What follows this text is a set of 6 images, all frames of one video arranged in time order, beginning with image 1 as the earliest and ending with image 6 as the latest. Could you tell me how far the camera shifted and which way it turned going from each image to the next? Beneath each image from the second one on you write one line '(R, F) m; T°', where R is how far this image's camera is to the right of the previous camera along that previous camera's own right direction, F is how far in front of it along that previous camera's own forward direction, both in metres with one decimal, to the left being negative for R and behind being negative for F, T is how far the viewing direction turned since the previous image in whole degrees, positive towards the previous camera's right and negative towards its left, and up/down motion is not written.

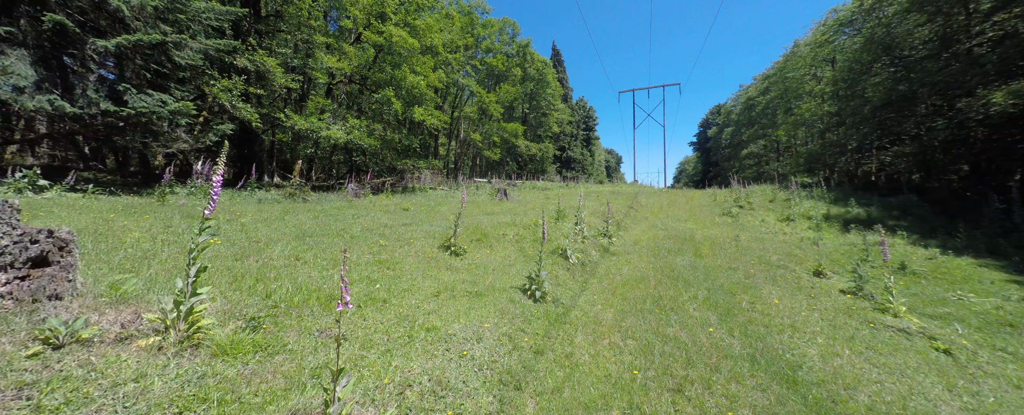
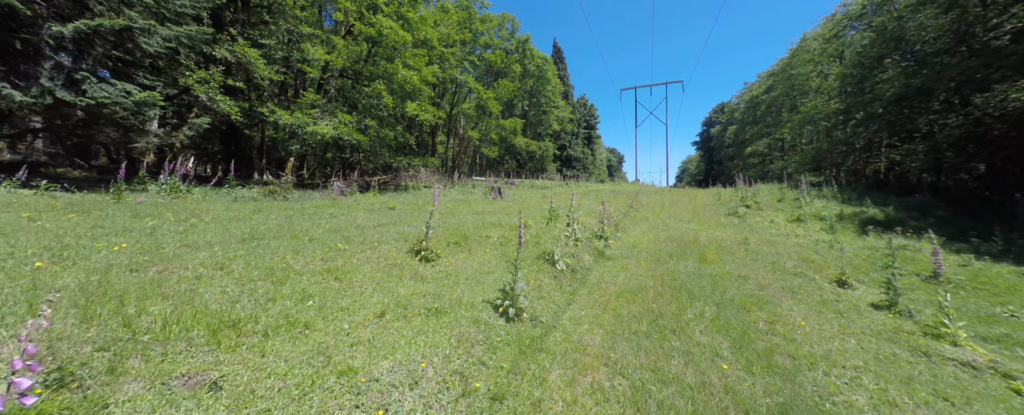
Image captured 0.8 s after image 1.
(+0.4, +0.8) m; 0°
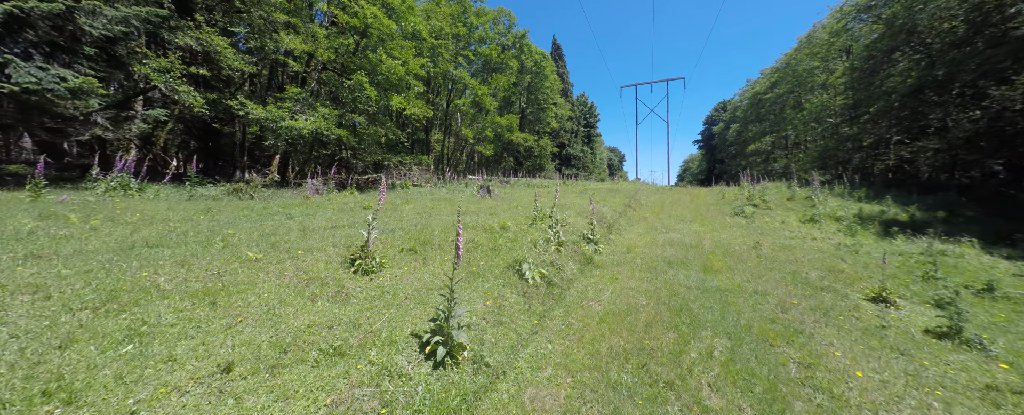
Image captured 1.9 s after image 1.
(+0.5, +1.1) m; 0°
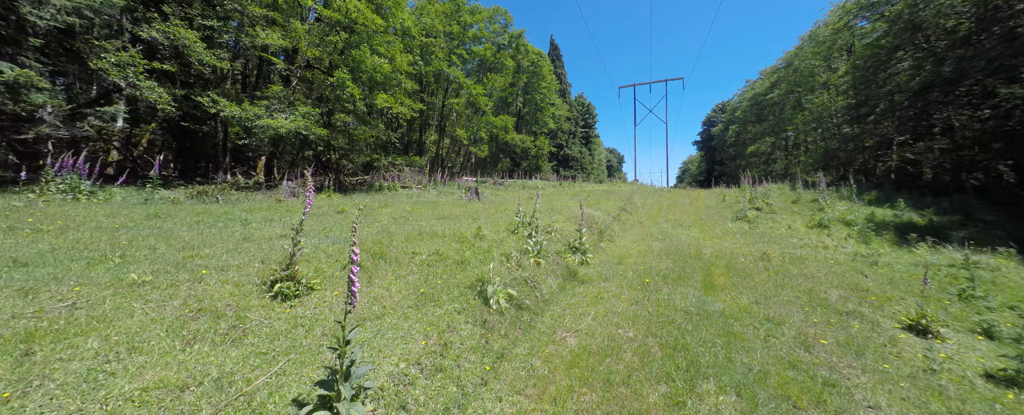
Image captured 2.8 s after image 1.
(+0.5, +0.8) m; 0°
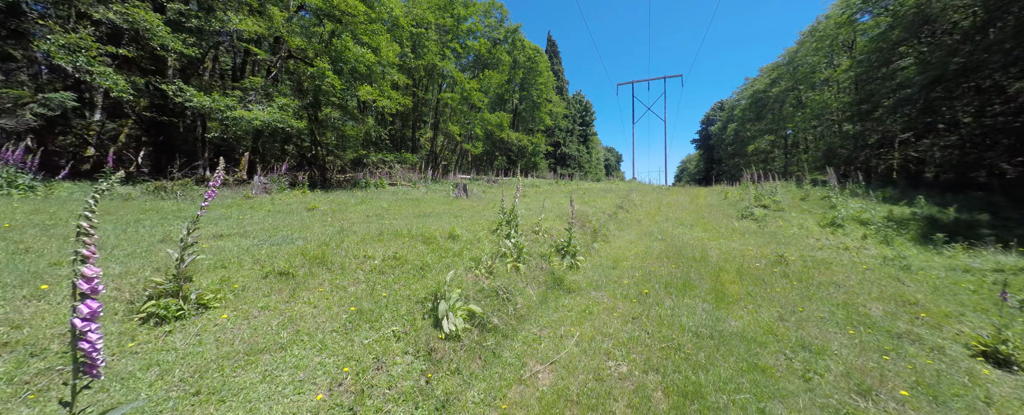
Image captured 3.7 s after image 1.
(+0.3, +0.9) m; 0°
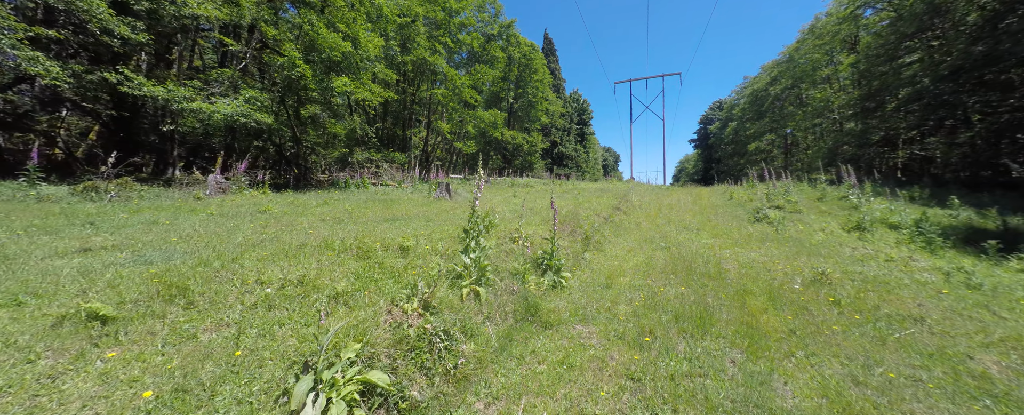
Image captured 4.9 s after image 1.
(+0.4, +1.3) m; 0°
